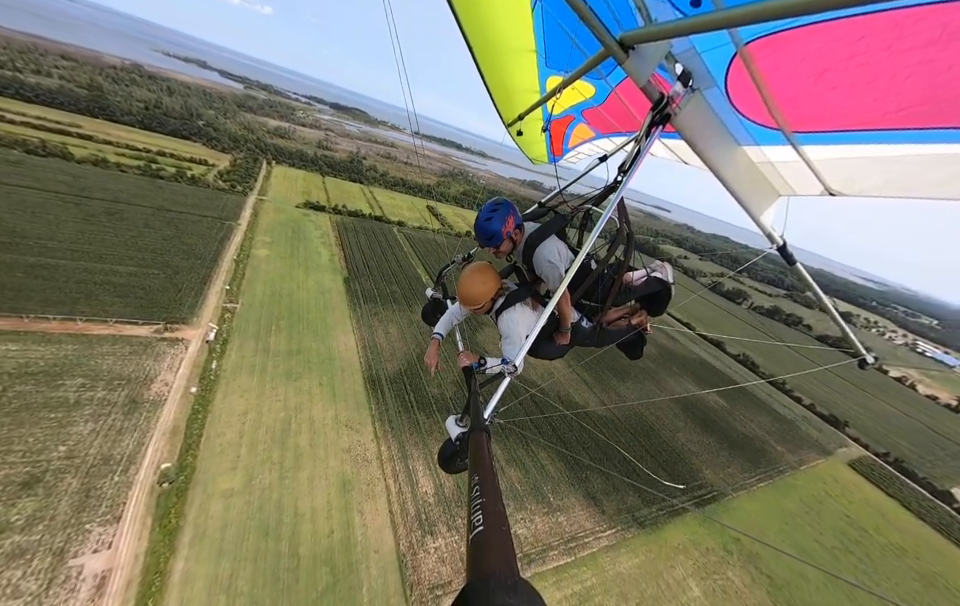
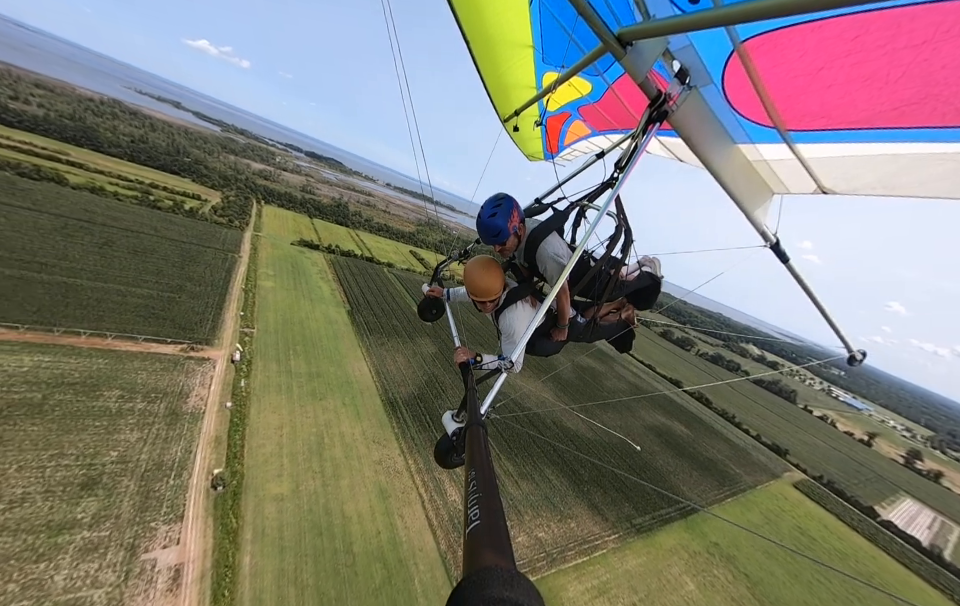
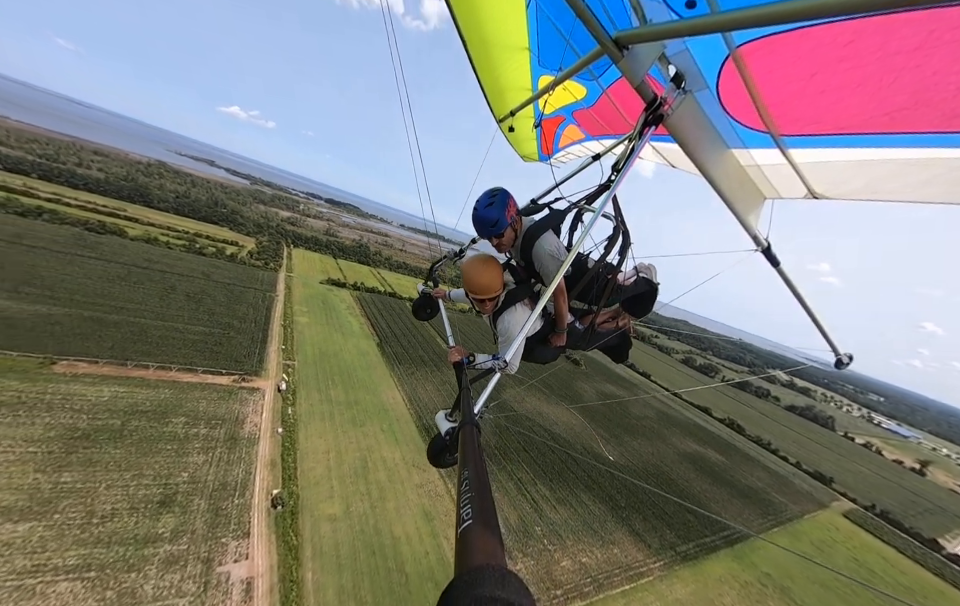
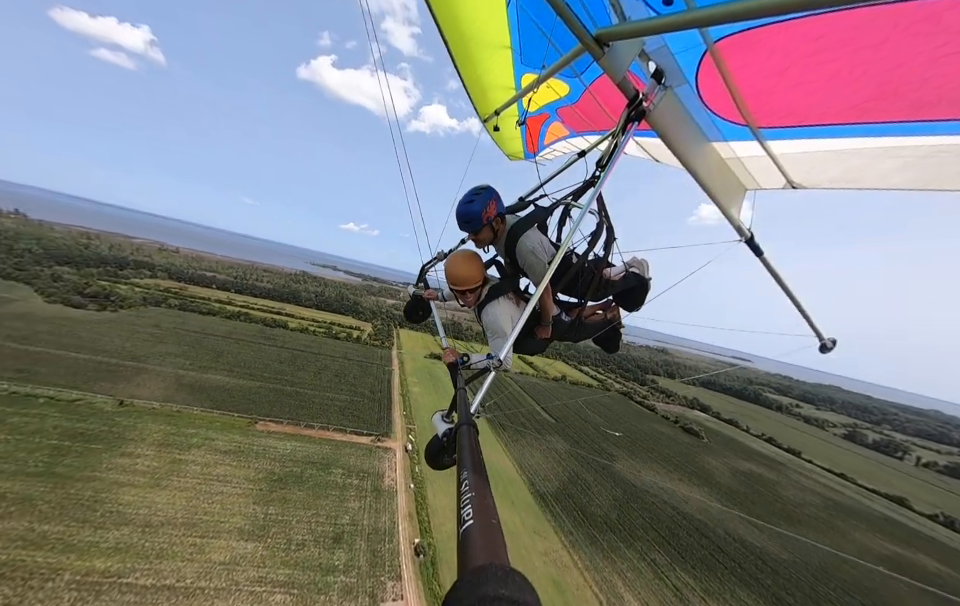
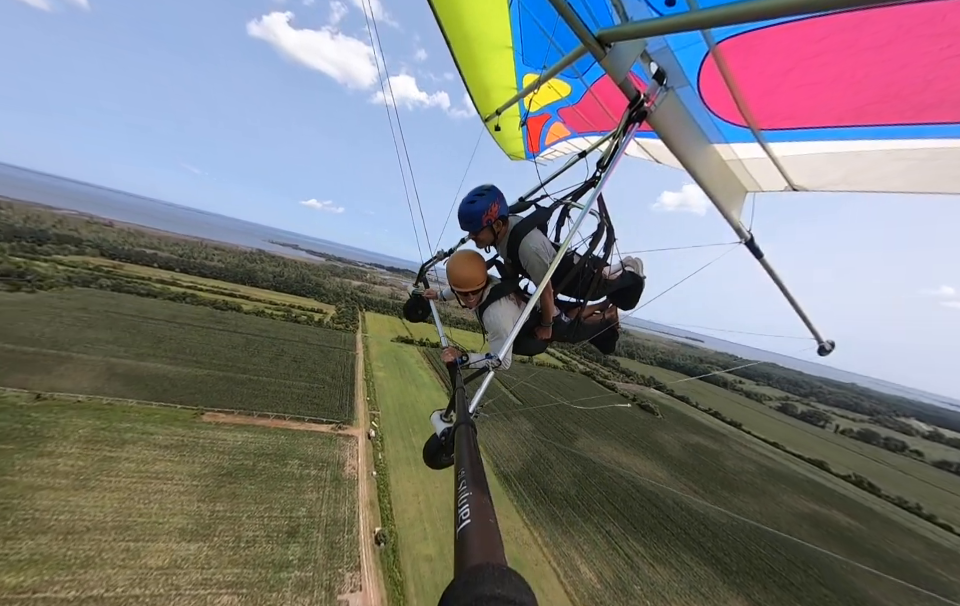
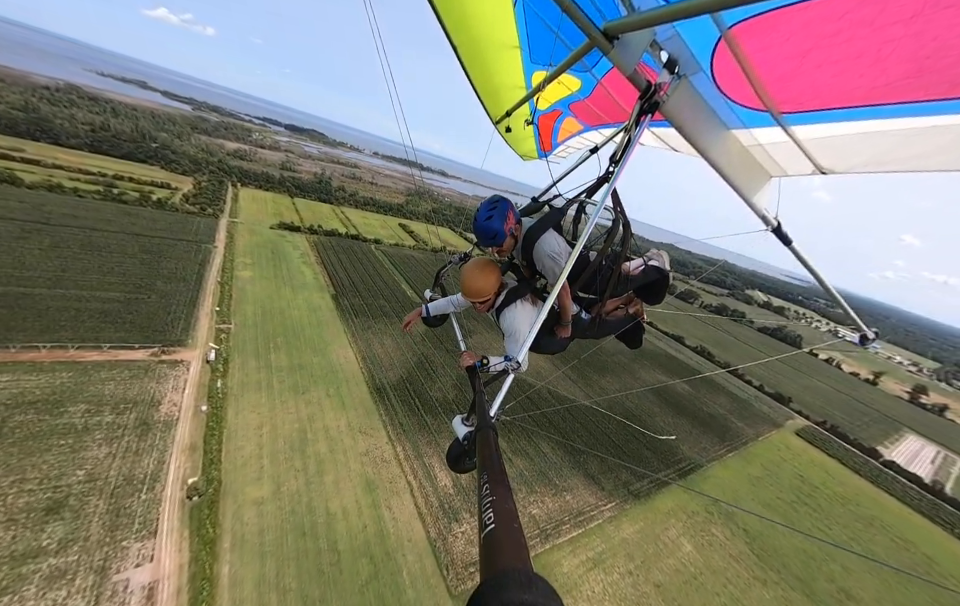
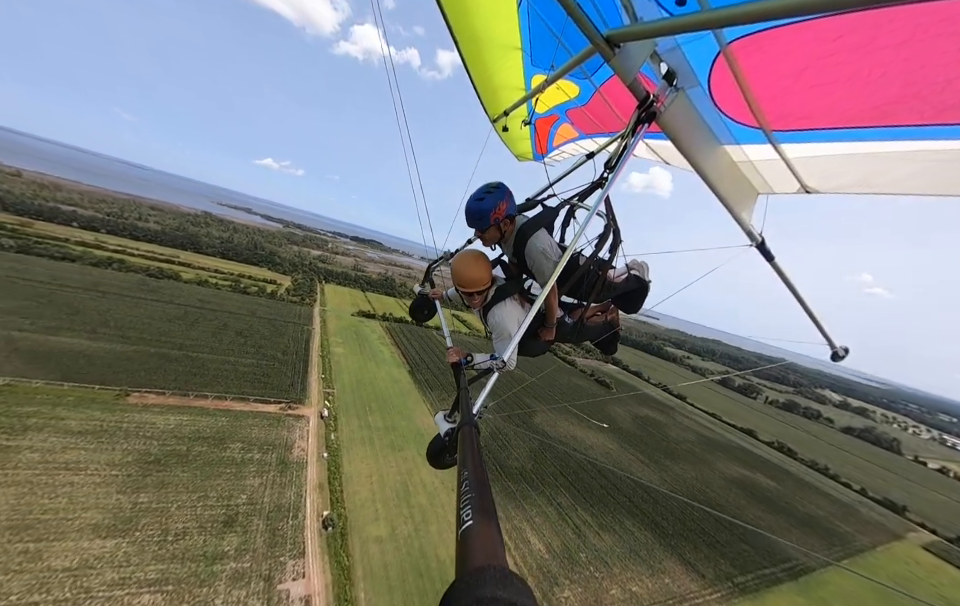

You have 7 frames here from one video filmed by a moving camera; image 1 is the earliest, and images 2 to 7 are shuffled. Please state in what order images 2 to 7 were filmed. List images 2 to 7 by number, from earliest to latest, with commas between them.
6, 2, 3, 7, 5, 4
